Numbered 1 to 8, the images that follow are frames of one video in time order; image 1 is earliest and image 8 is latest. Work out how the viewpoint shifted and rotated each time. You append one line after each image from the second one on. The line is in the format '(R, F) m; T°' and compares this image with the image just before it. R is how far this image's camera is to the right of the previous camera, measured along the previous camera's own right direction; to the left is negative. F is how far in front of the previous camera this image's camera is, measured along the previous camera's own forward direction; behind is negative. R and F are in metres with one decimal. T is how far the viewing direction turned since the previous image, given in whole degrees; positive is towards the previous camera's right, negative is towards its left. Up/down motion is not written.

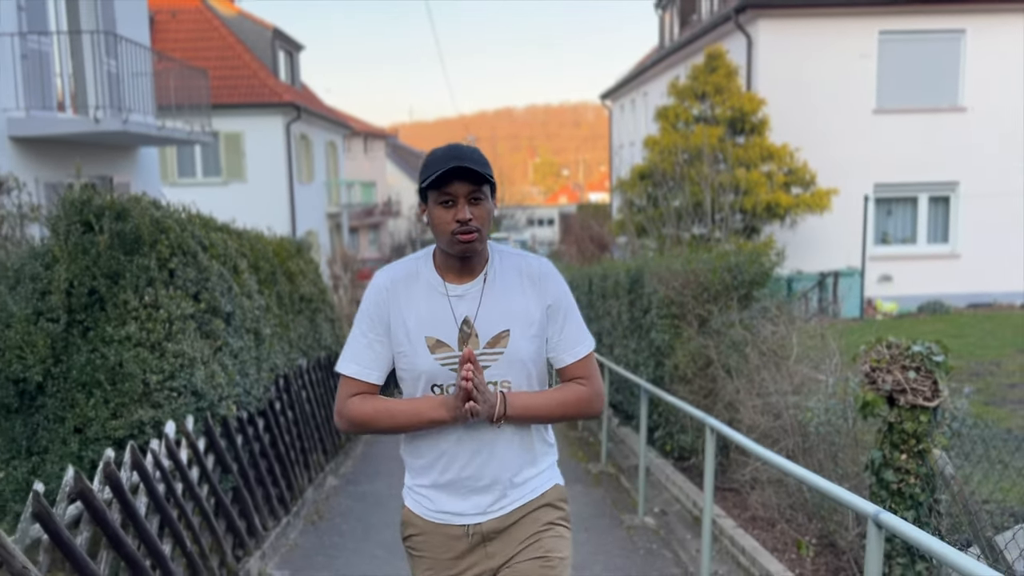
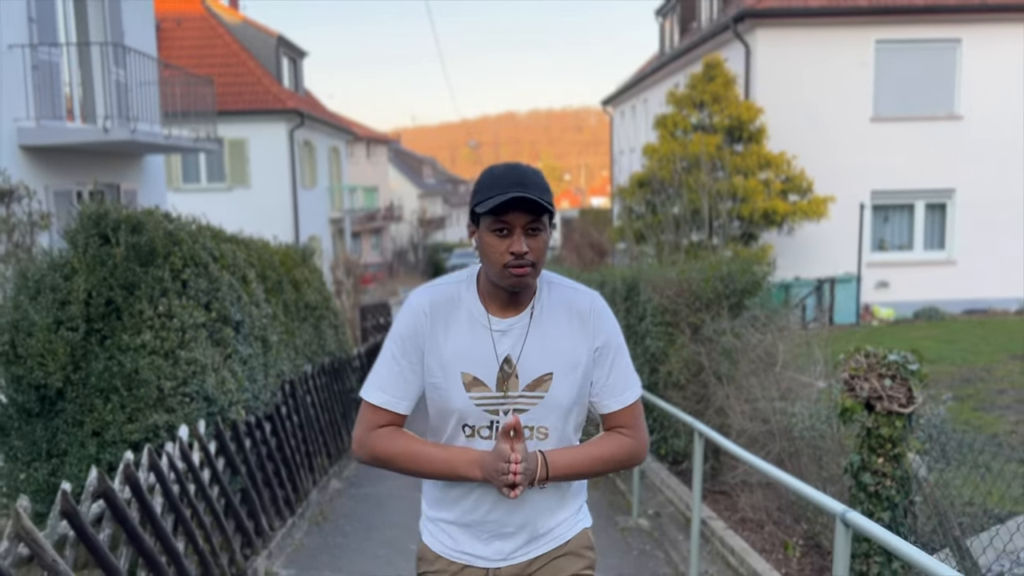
(0.0, -0.2) m; 0°
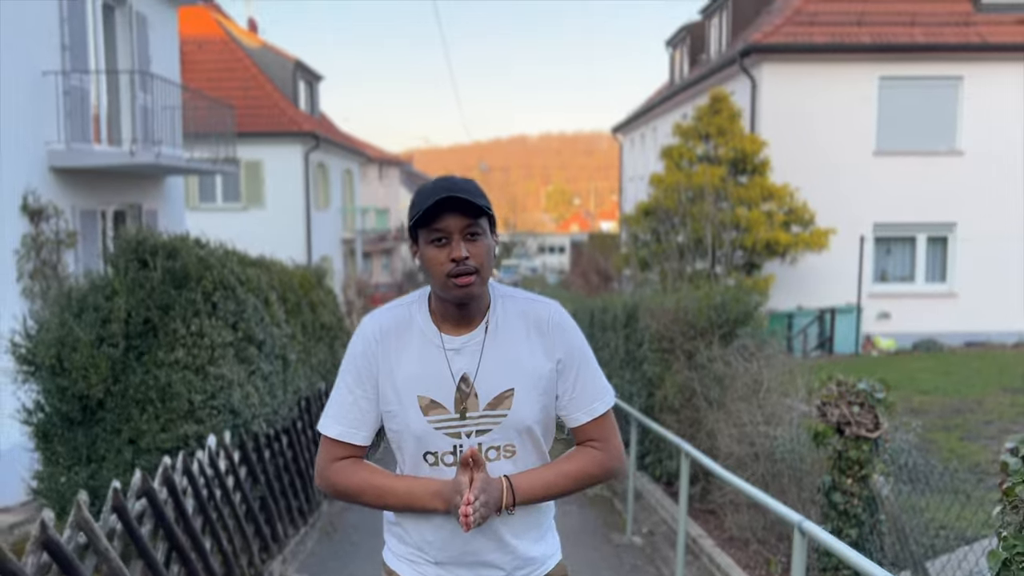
(0.0, -0.4) m; -1°
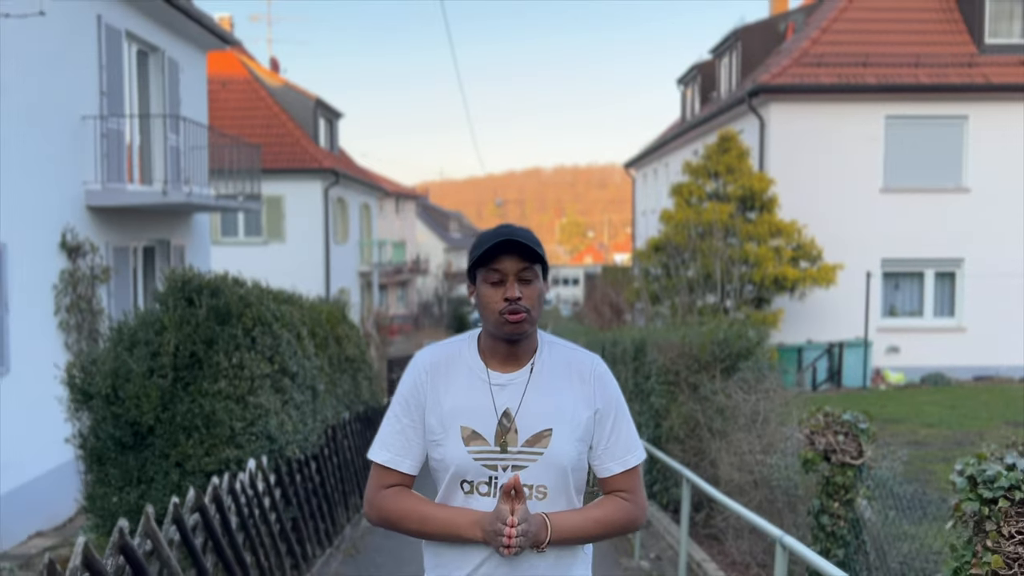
(0.0, -0.4) m; -1°
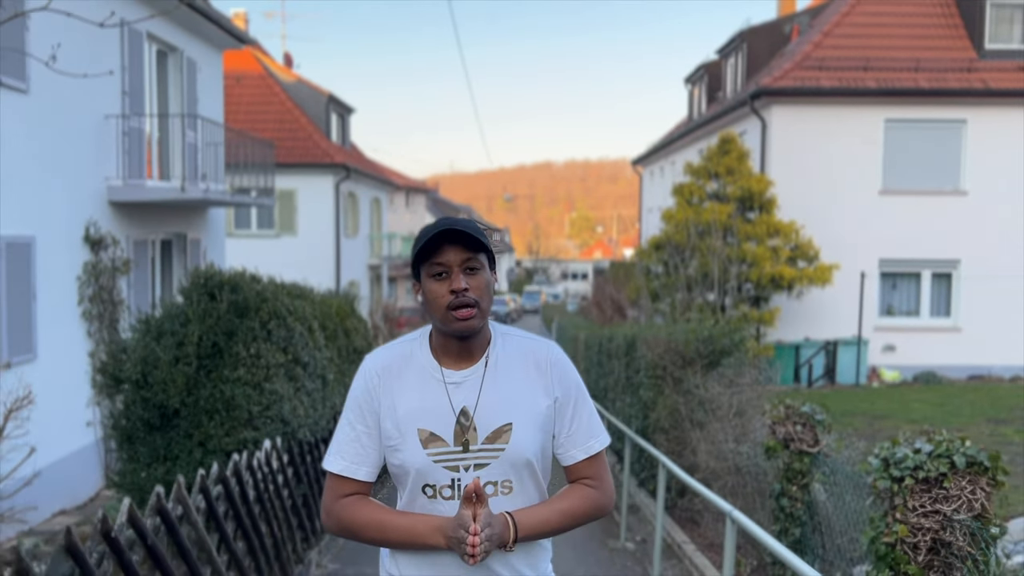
(+0.1, -0.5) m; -1°
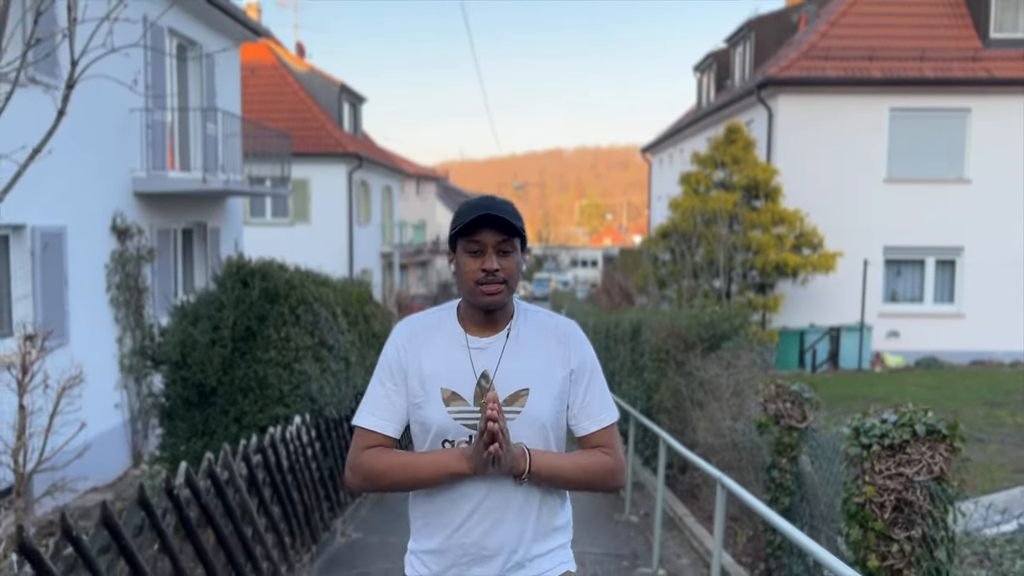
(0.0, -0.4) m; -1°
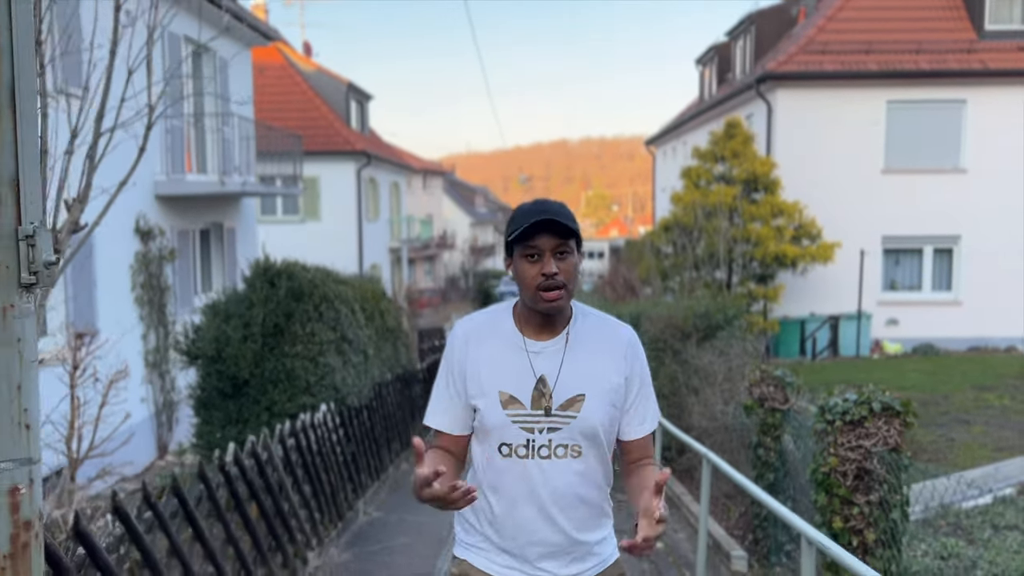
(0.0, -0.5) m; 0°
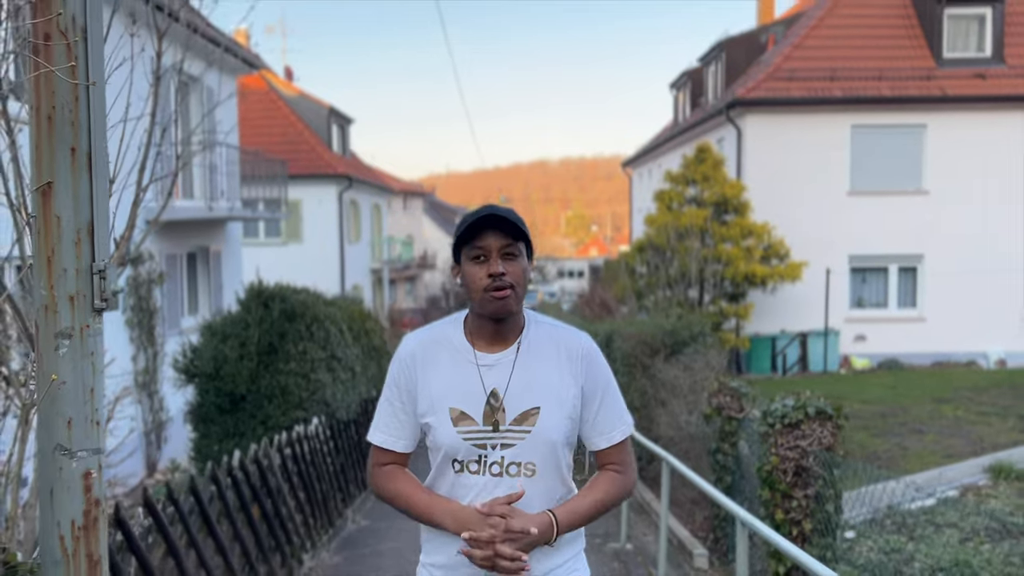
(0.0, -0.5) m; +1°
